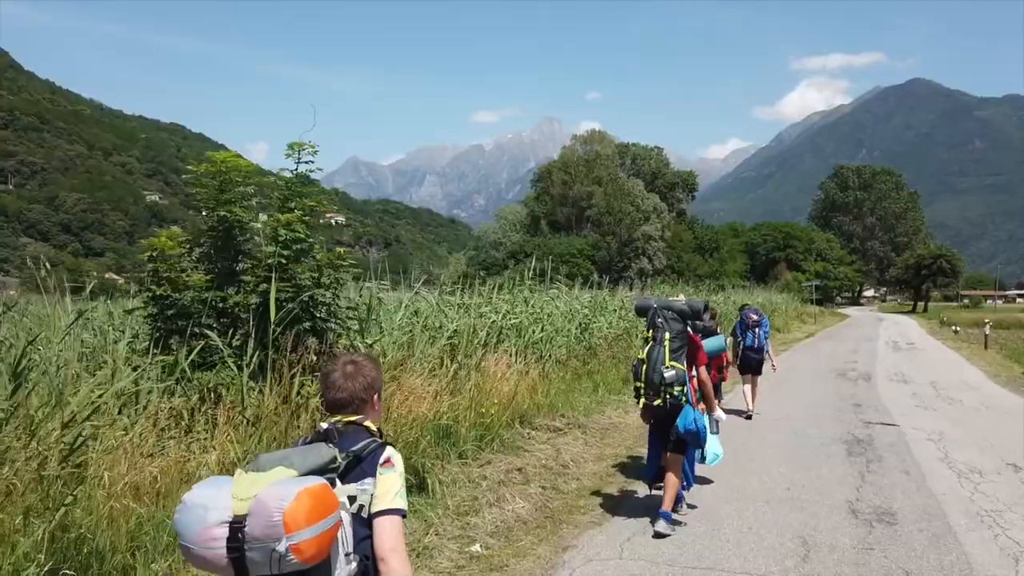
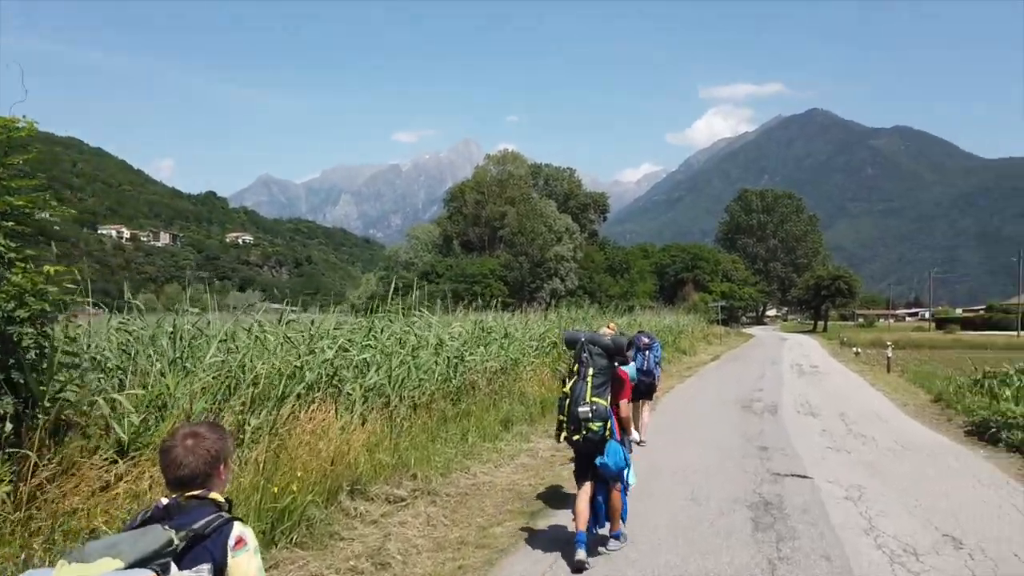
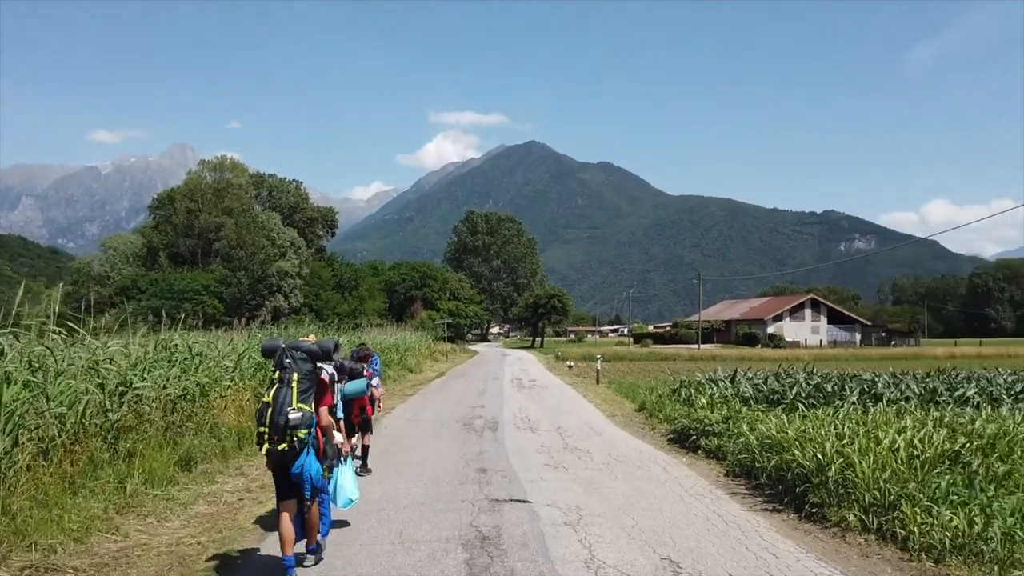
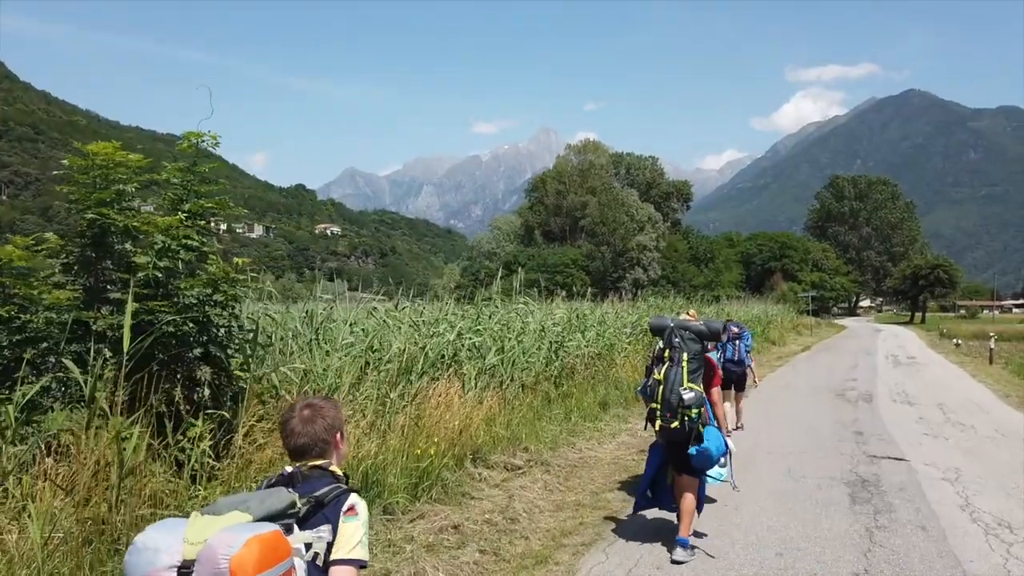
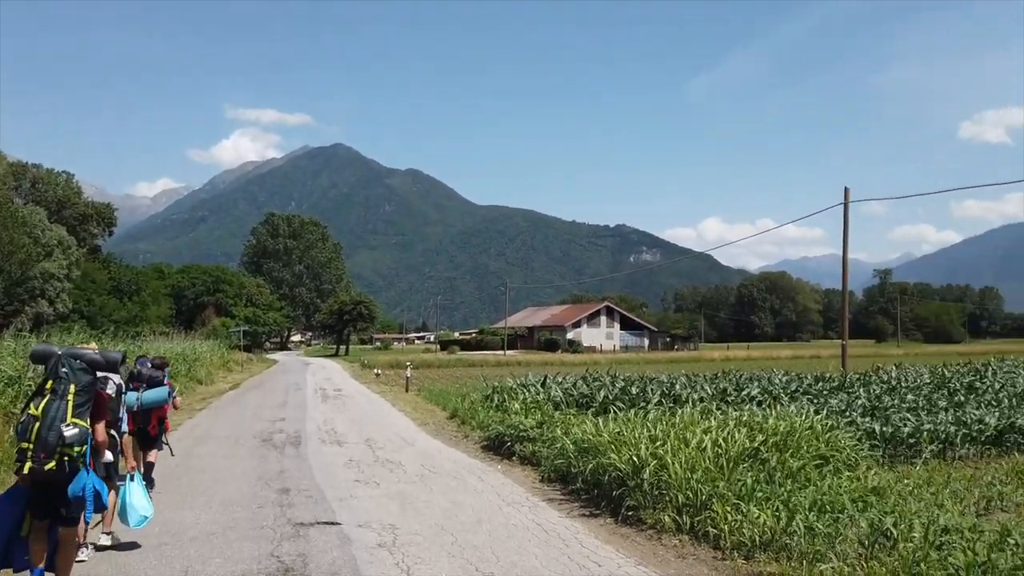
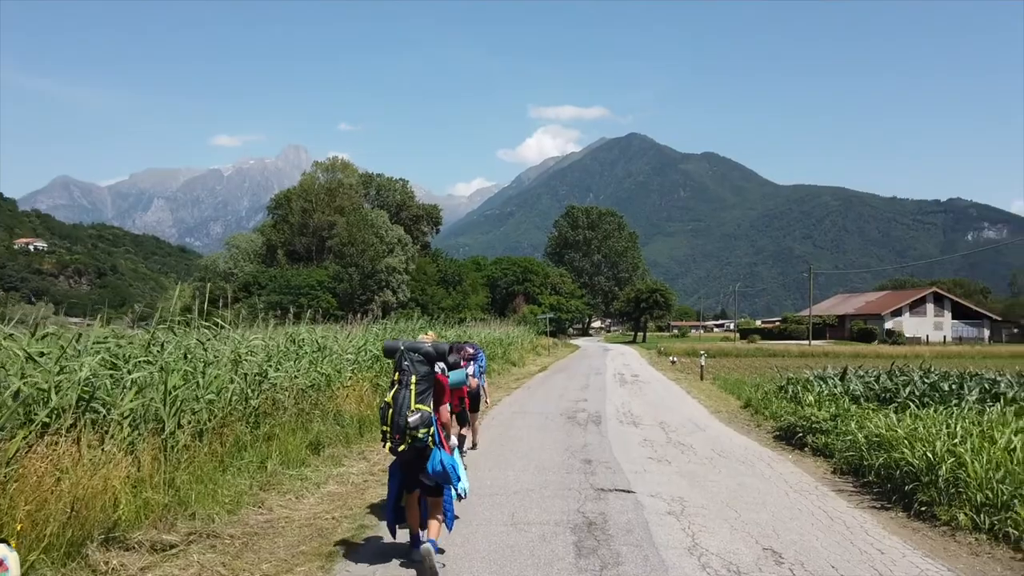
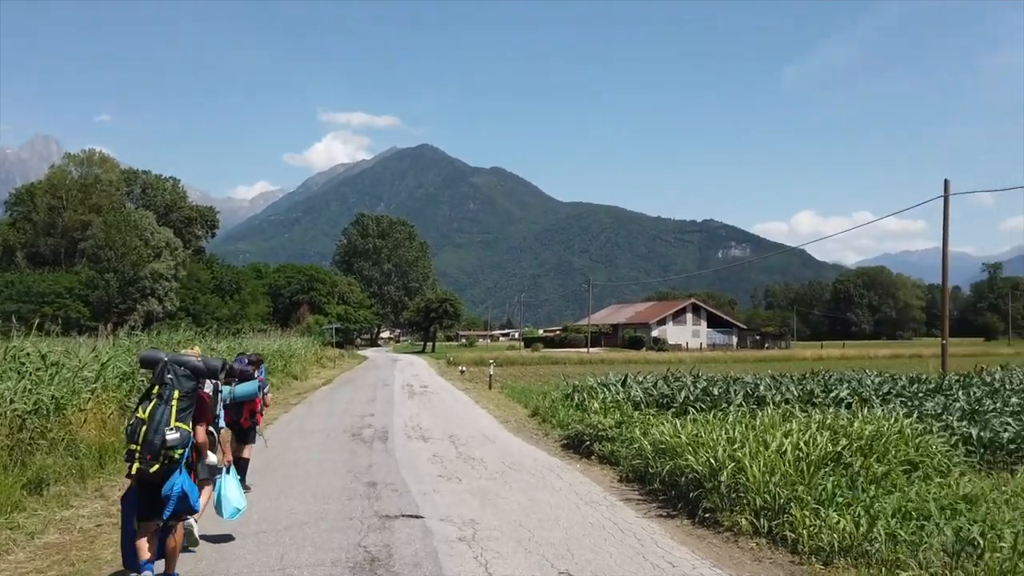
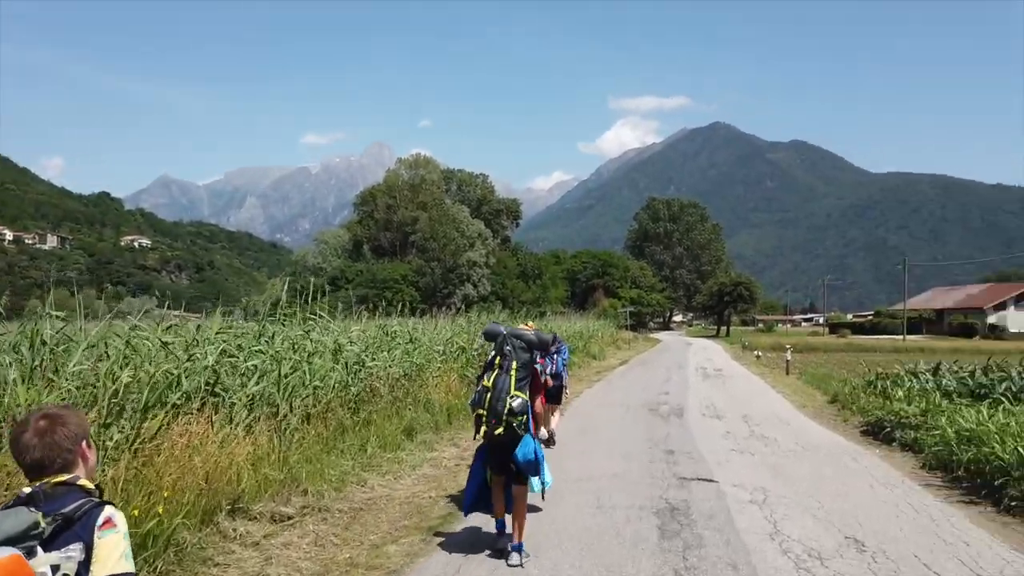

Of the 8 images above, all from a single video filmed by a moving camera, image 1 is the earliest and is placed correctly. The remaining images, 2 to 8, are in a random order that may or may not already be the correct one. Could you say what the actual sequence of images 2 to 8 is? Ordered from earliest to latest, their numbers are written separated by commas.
4, 2, 8, 6, 3, 7, 5
